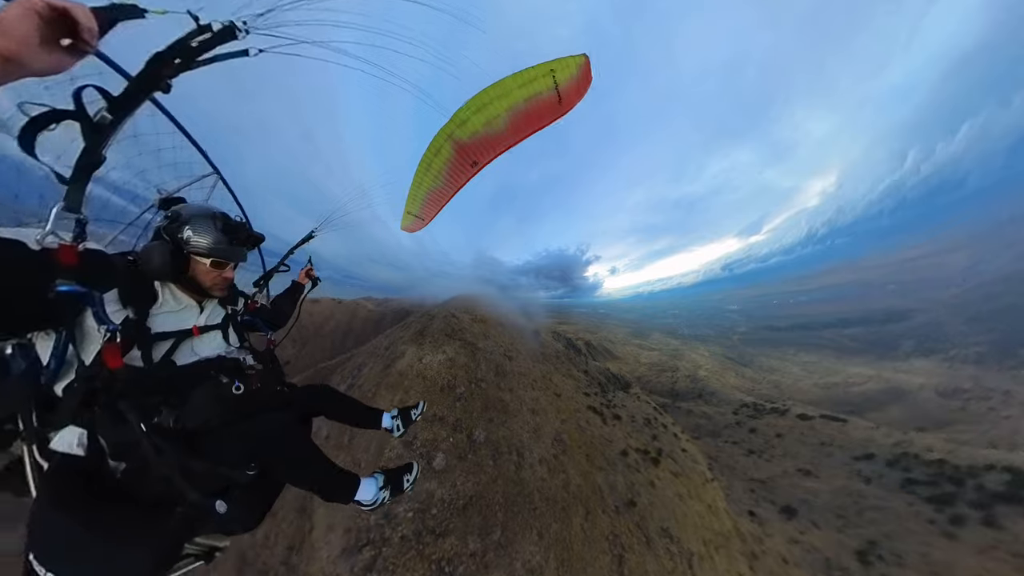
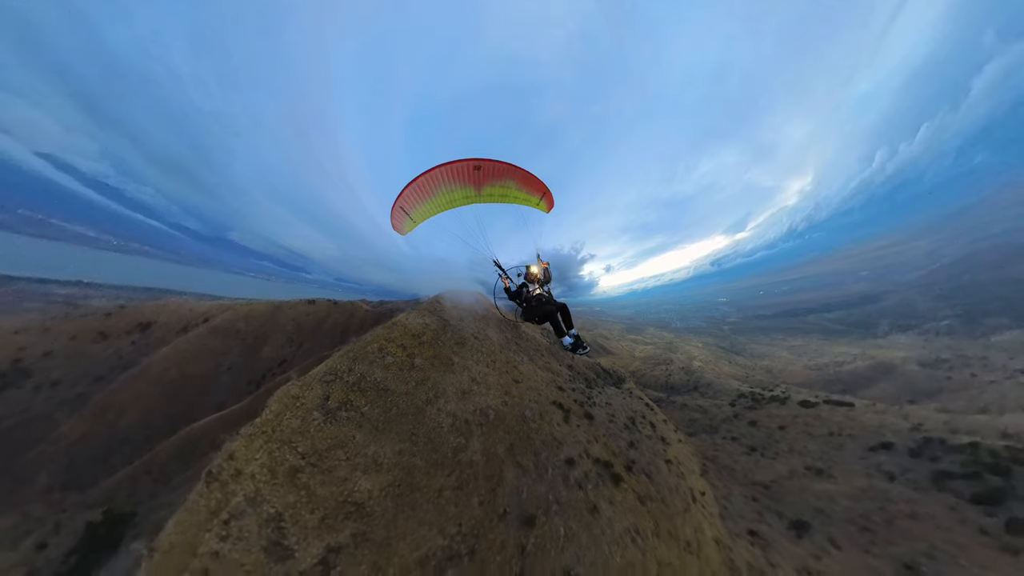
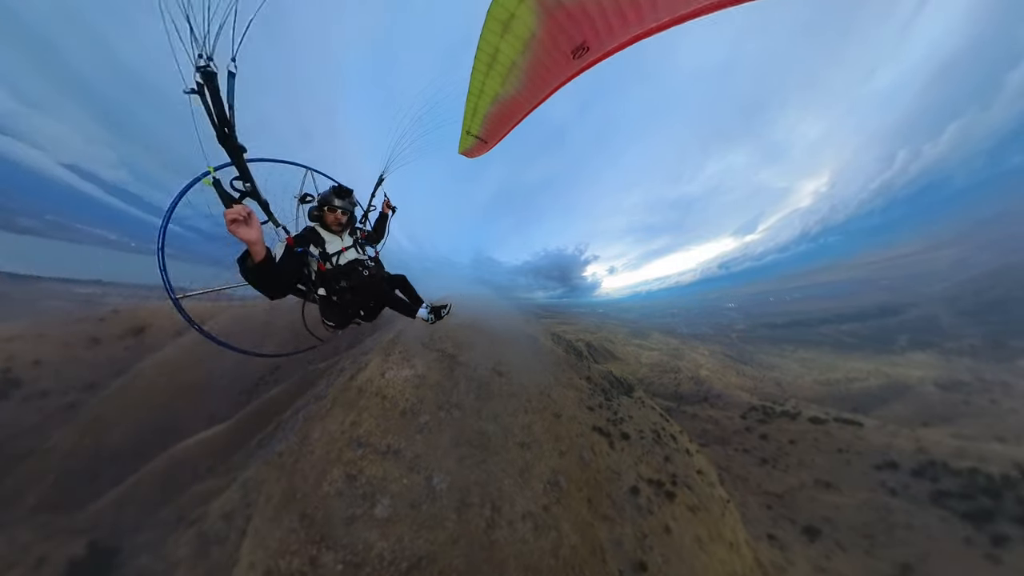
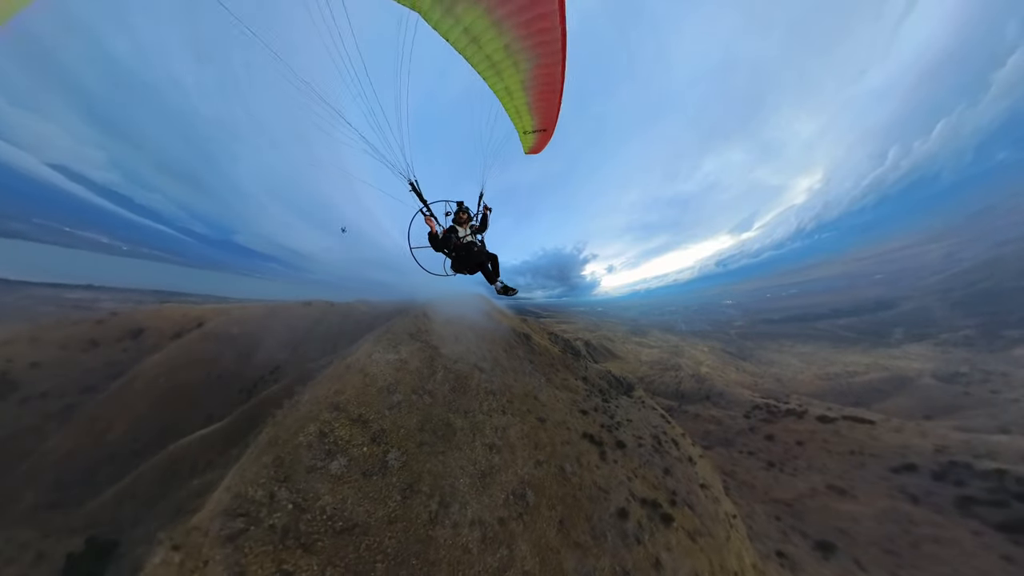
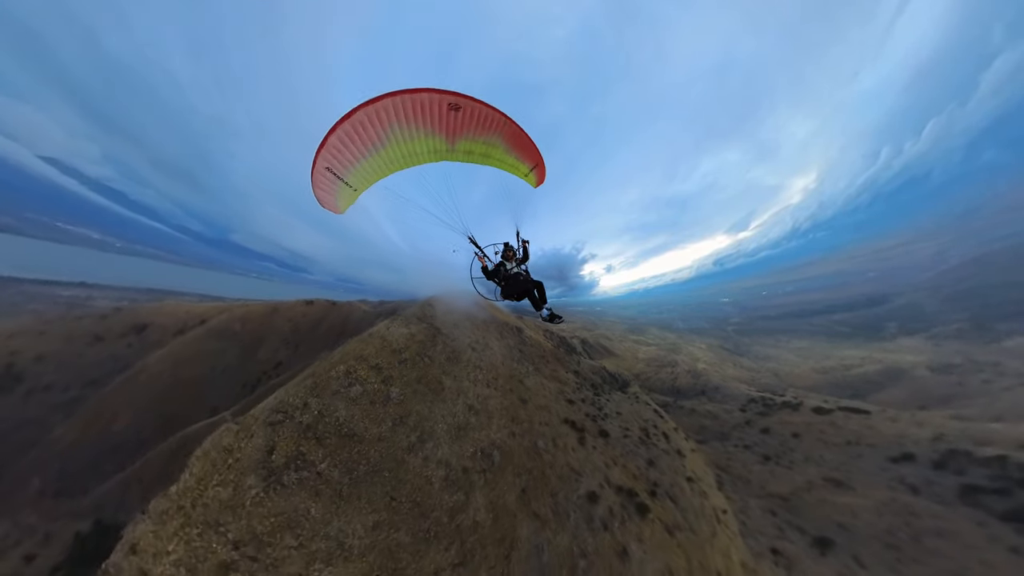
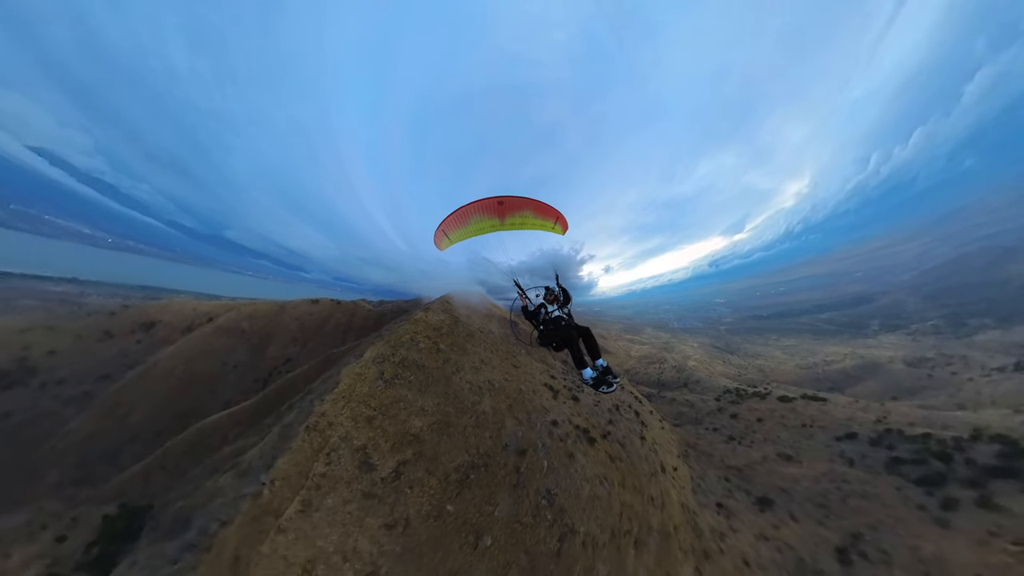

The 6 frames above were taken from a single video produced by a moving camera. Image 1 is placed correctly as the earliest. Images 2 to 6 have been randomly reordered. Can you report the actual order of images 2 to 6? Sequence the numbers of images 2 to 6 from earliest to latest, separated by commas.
3, 4, 5, 2, 6
